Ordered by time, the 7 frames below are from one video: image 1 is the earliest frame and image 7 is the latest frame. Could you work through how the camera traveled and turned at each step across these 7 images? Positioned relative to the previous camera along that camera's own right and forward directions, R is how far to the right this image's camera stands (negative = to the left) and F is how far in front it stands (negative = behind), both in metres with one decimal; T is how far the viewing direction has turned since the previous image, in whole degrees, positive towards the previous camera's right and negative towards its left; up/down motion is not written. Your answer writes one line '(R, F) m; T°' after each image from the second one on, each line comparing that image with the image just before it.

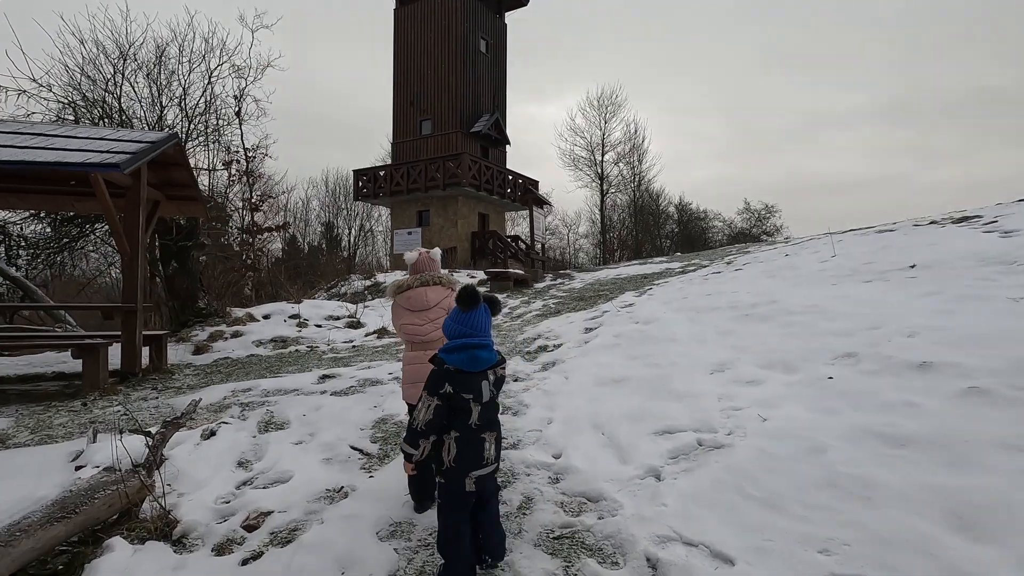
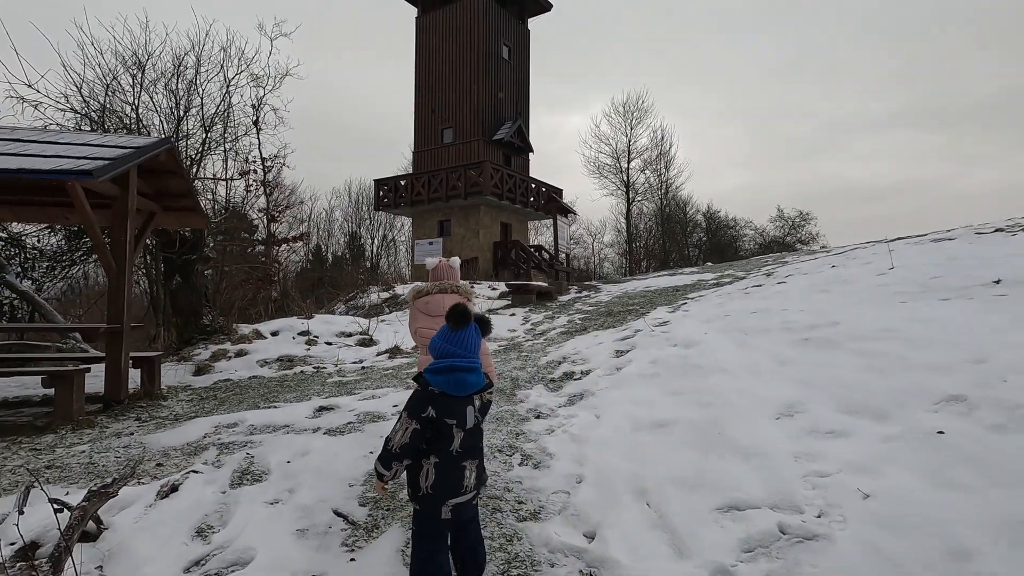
(0.0, +0.7) m; -3°
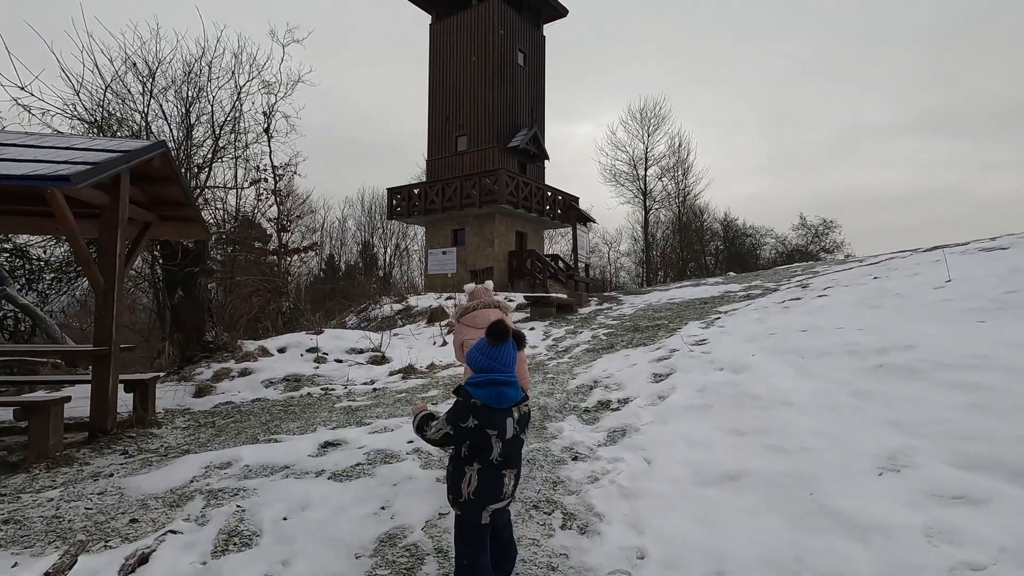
(-0.1, +0.6) m; -1°
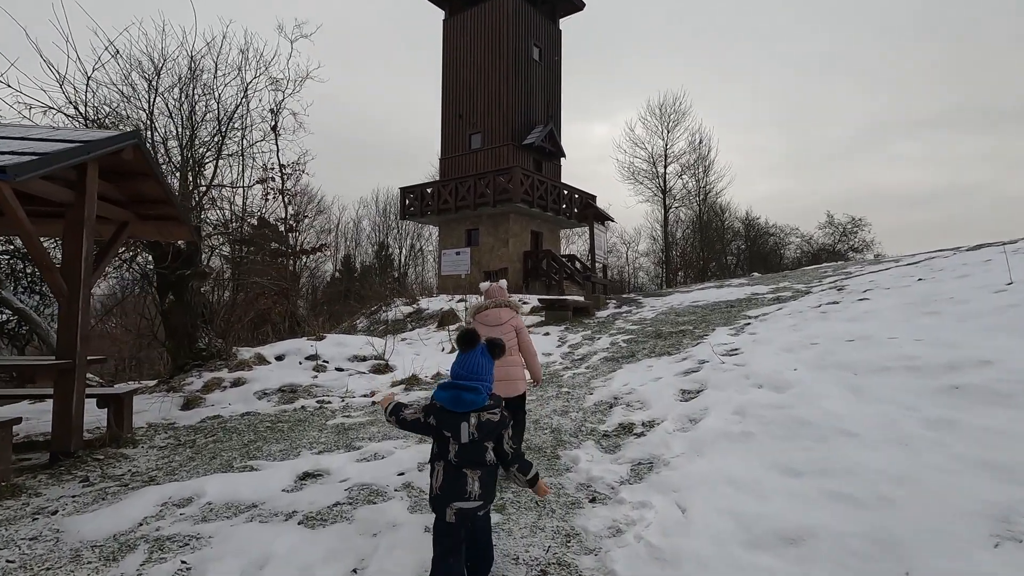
(+0.1, +0.6) m; -2°
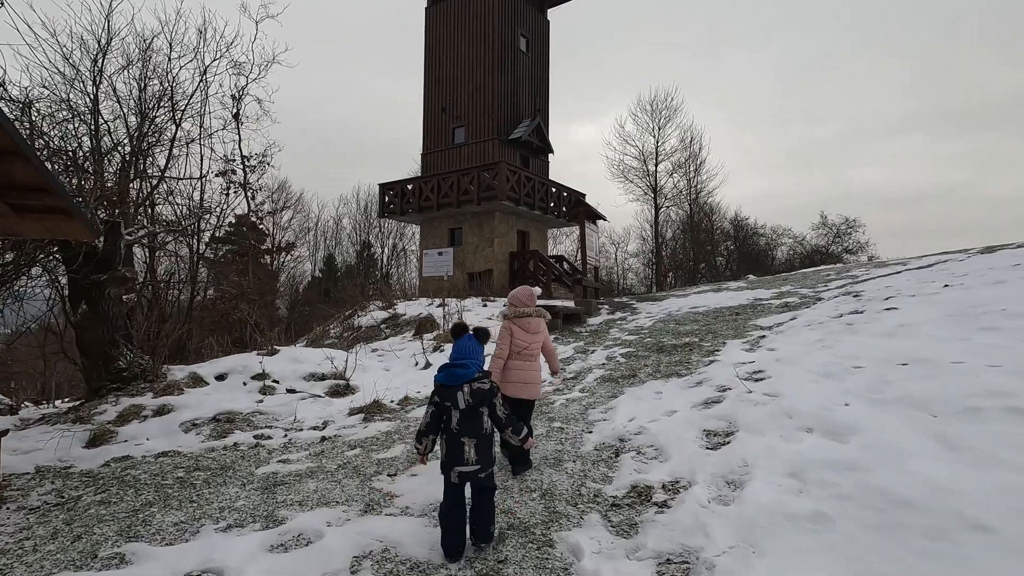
(+0.1, +1.1) m; +1°
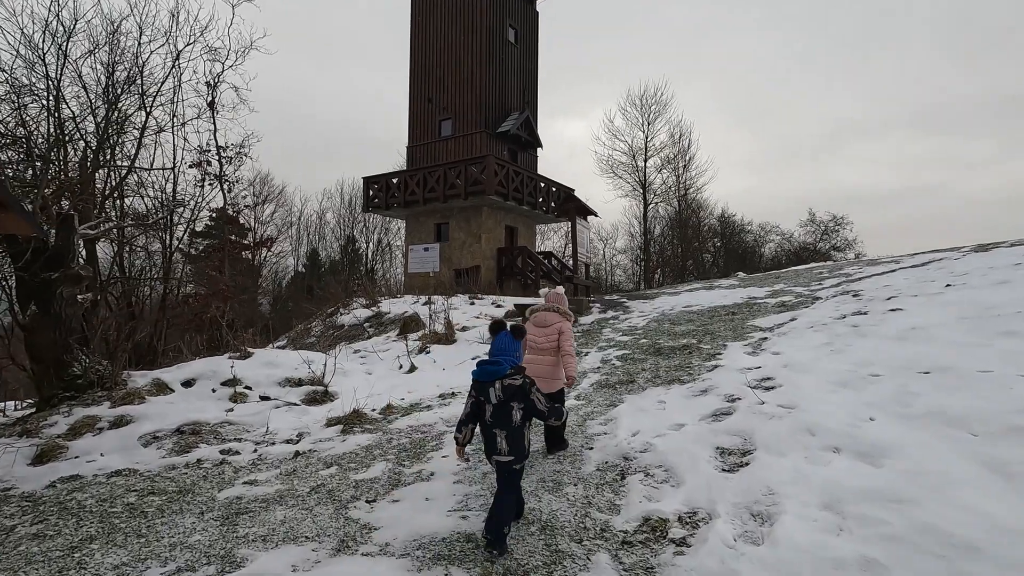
(-0.1, +0.4) m; +1°
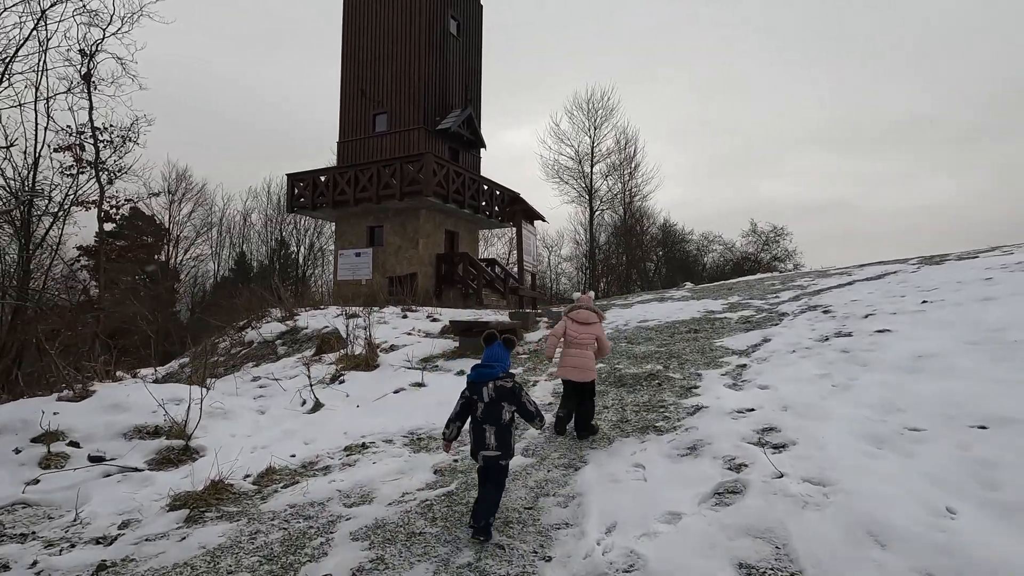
(+0.1, +1.3) m; +6°
